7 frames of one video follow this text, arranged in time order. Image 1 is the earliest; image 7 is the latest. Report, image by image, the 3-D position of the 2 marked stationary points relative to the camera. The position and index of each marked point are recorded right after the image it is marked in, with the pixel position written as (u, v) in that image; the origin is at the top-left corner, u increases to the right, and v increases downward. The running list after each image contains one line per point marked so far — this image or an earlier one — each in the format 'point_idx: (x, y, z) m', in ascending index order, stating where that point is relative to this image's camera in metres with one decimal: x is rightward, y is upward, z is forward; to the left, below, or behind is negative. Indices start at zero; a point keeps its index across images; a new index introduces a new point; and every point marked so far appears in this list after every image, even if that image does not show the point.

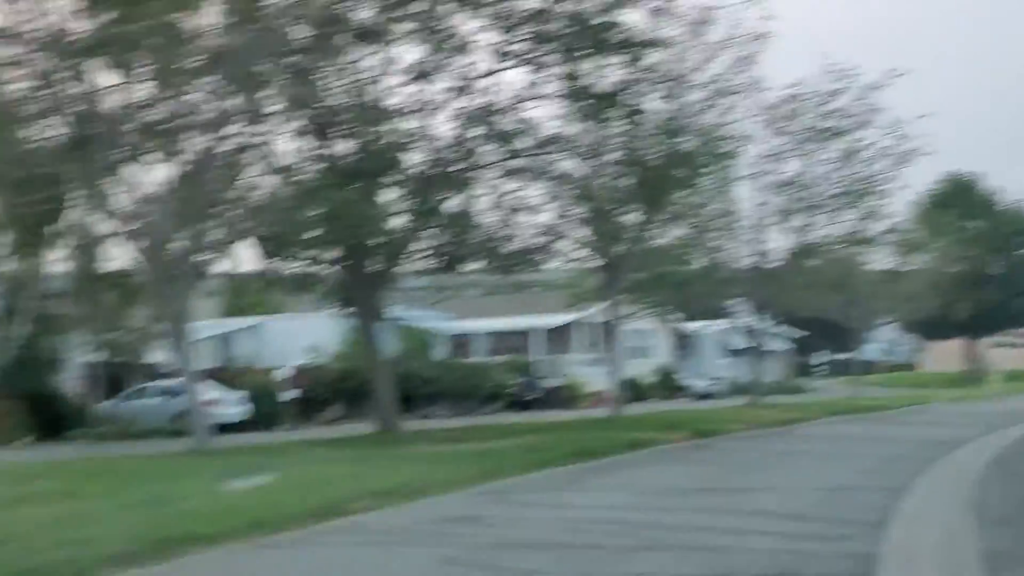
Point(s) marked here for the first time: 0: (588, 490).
0: (+0.8, -2.0, +13.0) m
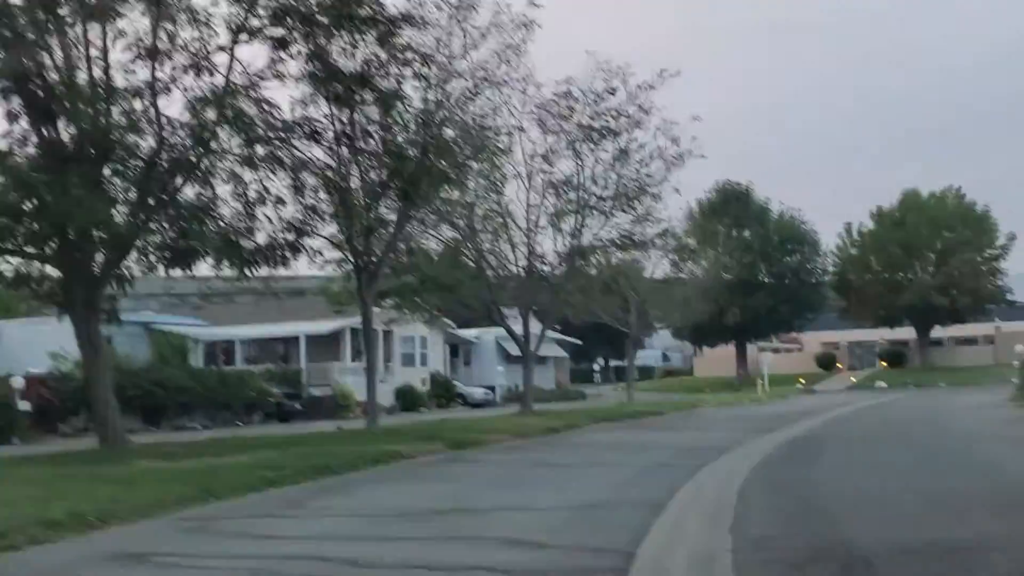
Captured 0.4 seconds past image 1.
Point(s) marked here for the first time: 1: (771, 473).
0: (-1.7, -2.0, +11.2) m
1: (+3.0, -2.2, +15.4) m
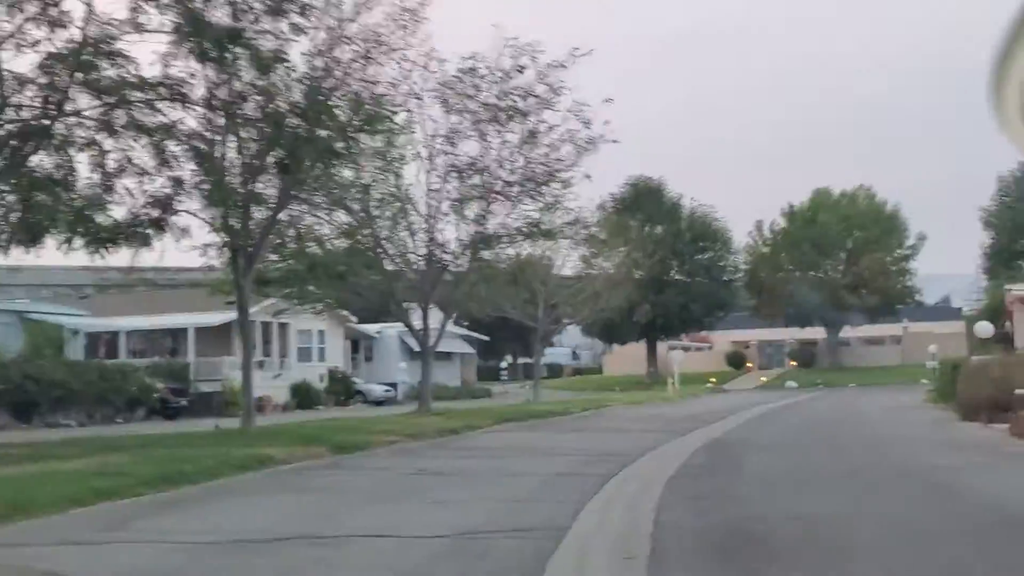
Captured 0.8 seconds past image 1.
0: (-2.6, -1.8, +9.0) m
1: (+1.8, -2.0, +13.6) m
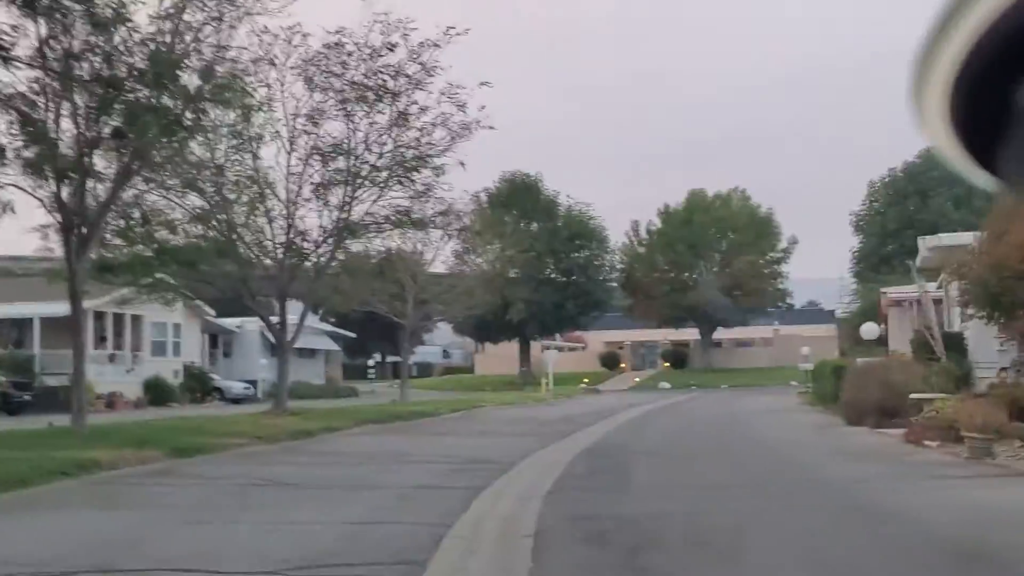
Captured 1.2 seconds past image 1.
0: (-3.5, -1.6, +7.1) m
1: (+0.5, -1.9, +12.0) m
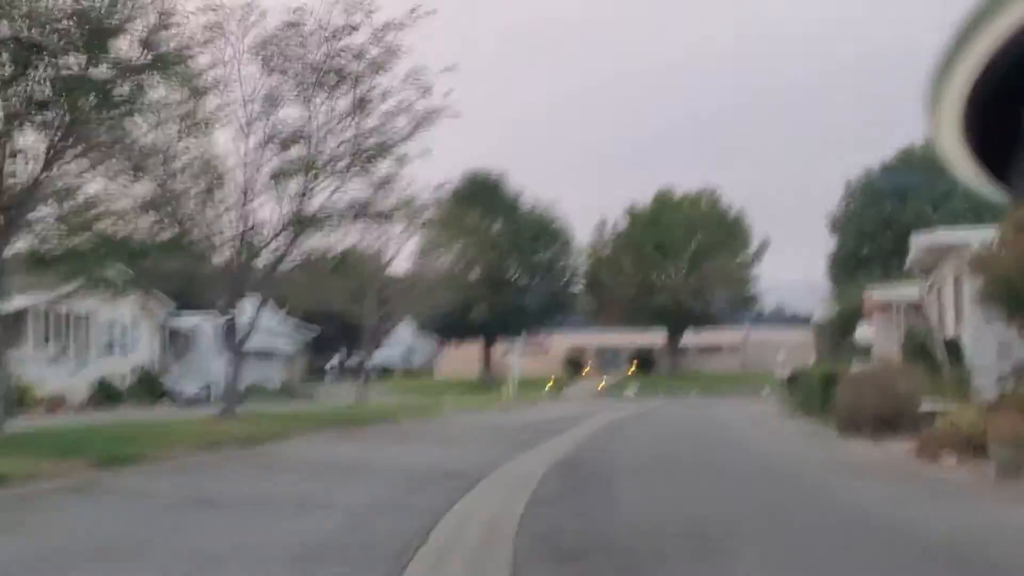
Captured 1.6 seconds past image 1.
0: (-3.6, -1.5, +5.4) m
1: (+0.2, -1.8, +10.4) m
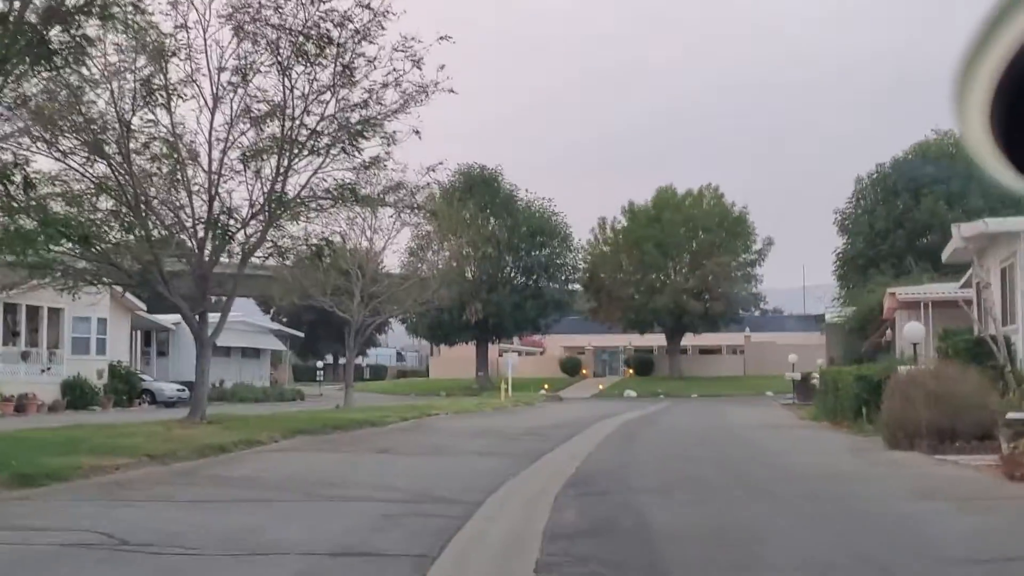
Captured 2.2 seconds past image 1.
0: (-3.5, -1.3, +2.9) m
1: (+0.3, -1.7, +8.0) m
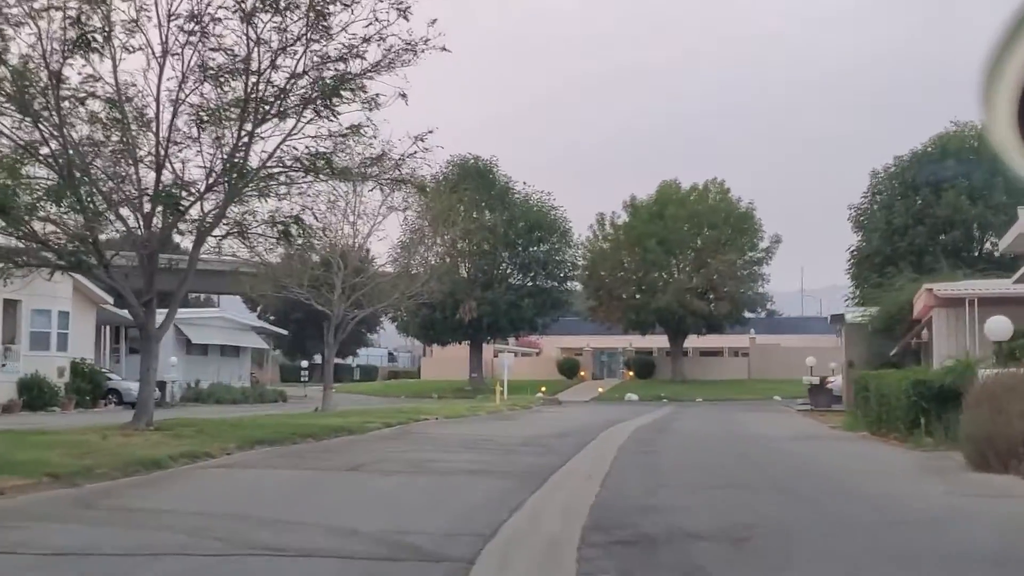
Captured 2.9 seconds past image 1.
0: (-3.5, -1.0, -0.3) m
1: (+0.4, -1.5, +4.8) m
